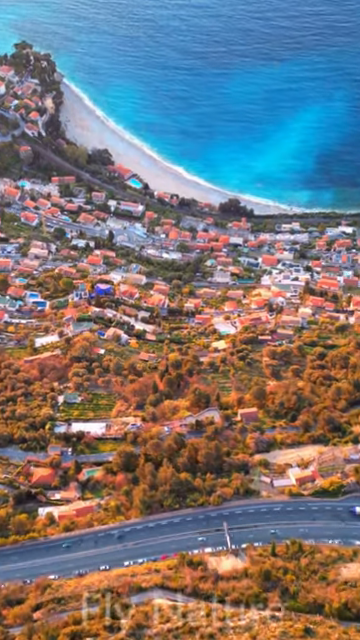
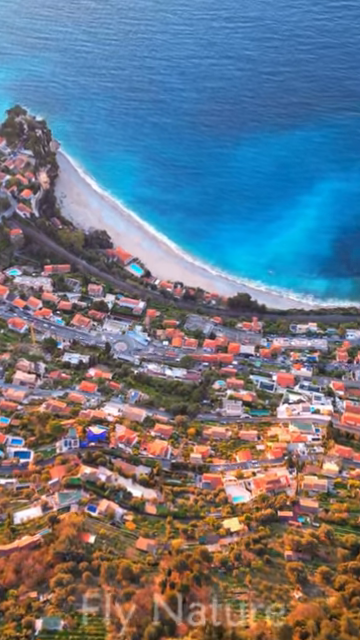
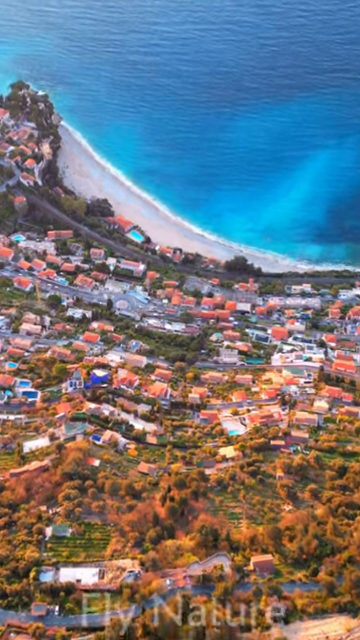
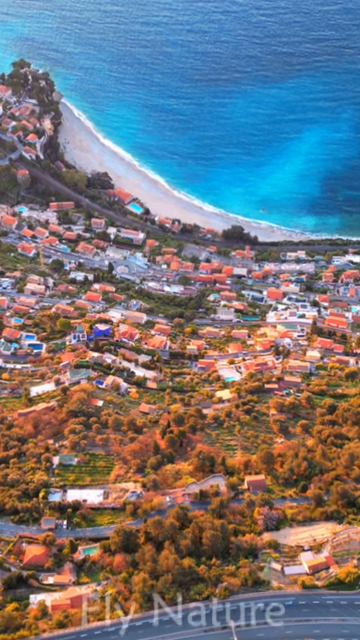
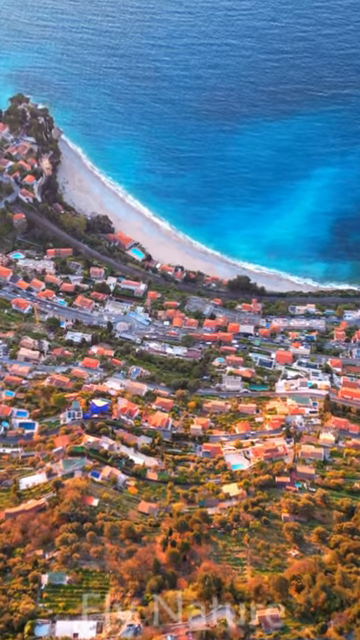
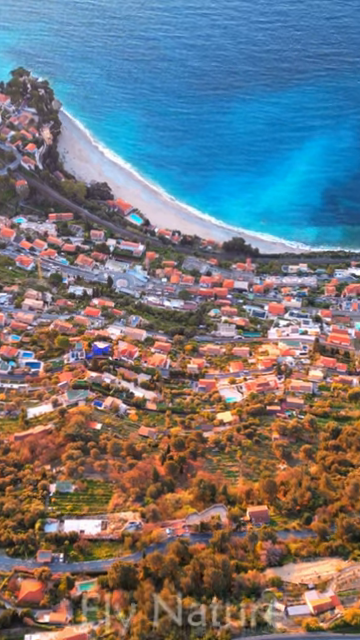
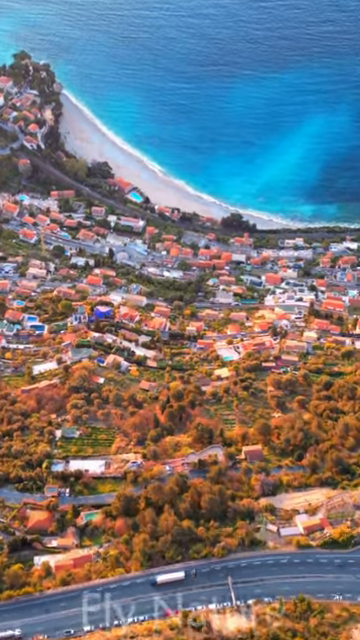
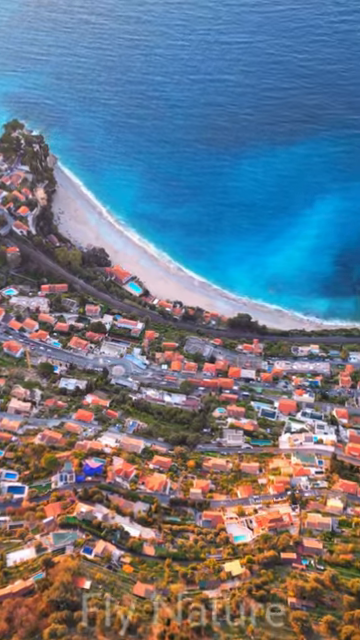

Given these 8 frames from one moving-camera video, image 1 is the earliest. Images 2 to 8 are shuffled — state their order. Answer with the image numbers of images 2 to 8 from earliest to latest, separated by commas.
7, 4, 6, 3, 5, 2, 8
